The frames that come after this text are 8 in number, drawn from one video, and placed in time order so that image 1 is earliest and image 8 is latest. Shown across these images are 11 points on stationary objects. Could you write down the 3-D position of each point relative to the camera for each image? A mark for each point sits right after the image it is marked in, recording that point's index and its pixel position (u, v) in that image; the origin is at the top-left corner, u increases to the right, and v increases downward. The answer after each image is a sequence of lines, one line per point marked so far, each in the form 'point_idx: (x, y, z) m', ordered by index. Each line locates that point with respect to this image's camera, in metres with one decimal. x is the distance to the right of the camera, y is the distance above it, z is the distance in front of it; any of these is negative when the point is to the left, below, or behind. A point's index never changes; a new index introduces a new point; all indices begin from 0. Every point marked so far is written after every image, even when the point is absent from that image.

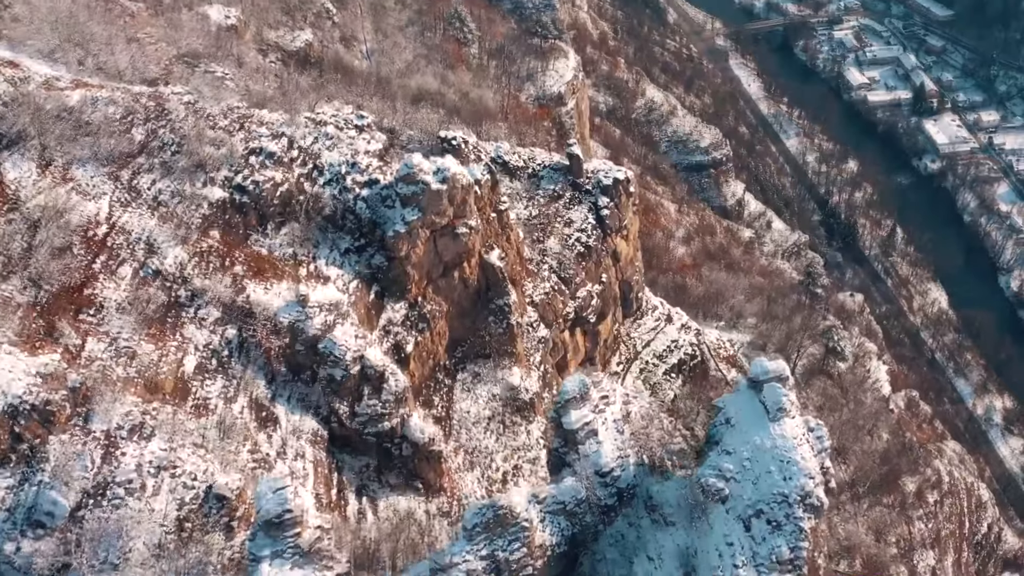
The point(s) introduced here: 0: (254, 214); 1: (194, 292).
0: (-4.6, +1.3, +17.3) m
1: (-5.1, -0.1, +15.4) m
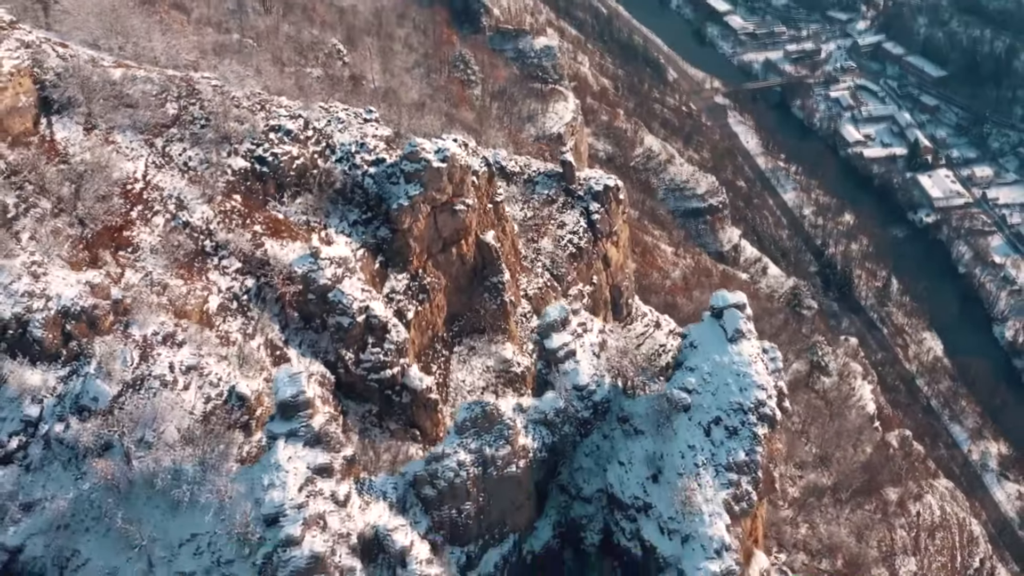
0: (-4.7, +2.1, +19.2) m
1: (-5.3, +0.8, +17.2) m
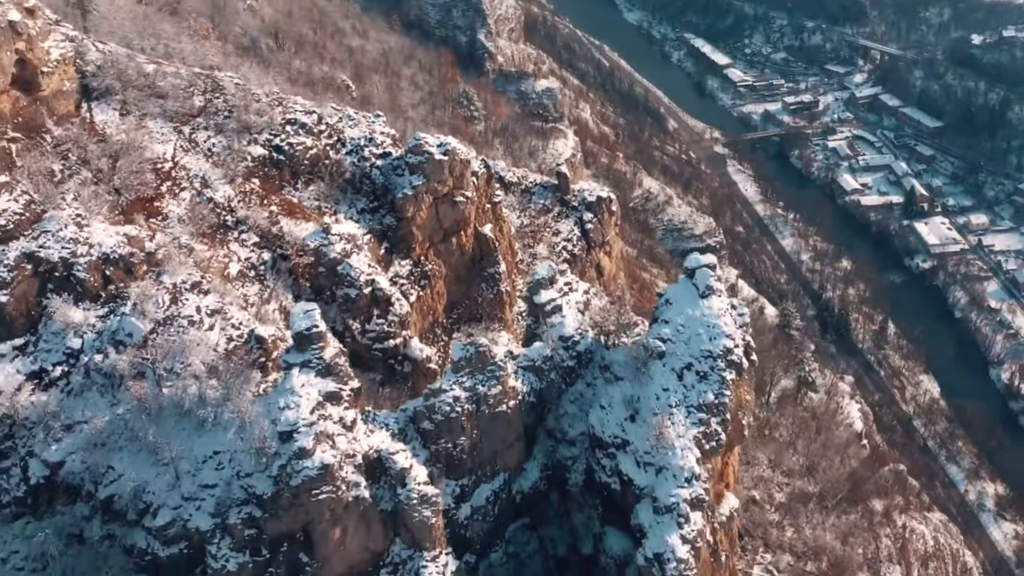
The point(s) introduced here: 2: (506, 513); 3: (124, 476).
0: (-4.8, +2.6, +20.9) m
1: (-5.4, +1.3, +18.9) m
2: (-0.1, -3.8, +16.4) m
3: (-5.7, -2.7, +14.2) m
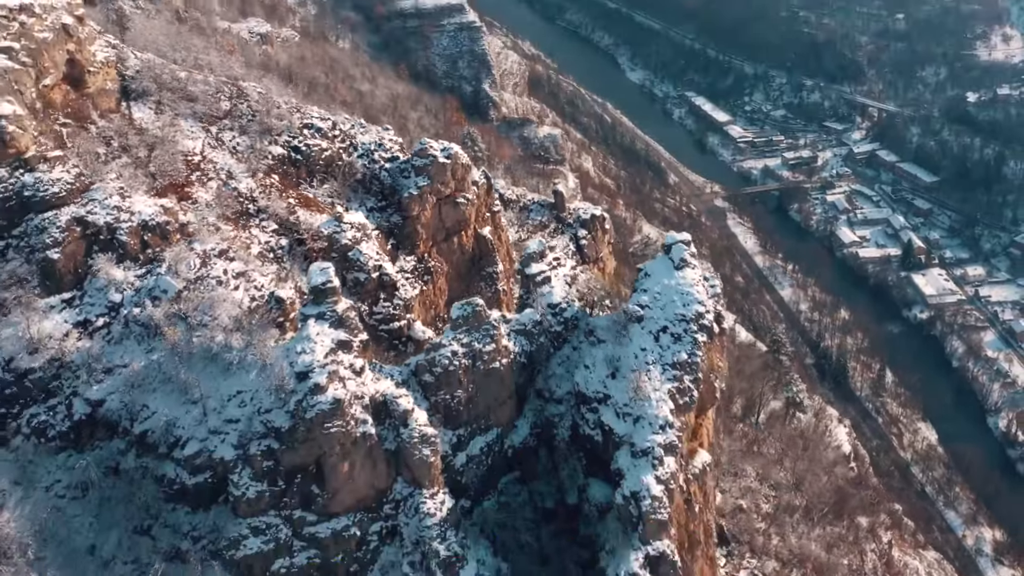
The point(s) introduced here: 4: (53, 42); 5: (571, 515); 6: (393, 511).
0: (-4.9, +2.8, +22.9) m
1: (-5.5, +1.8, +20.8) m
2: (-0.3, -3.3, +18.1) m
3: (-5.8, -2.0, +15.9) m
4: (-8.9, +4.8, +18.8) m
5: (+1.1, -4.3, +18.1) m
6: (-2.1, -3.8, +16.6) m
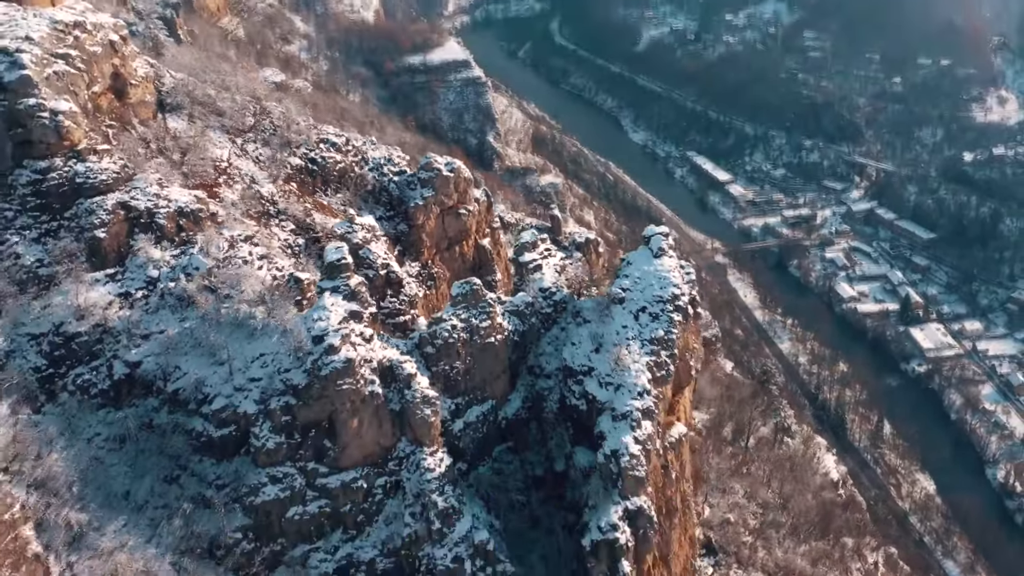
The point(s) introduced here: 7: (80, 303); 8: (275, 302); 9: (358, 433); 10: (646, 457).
0: (-5.0, +2.9, +25.2) m
1: (-5.5, +1.9, +23.0) m
2: (-0.4, -3.0, +19.9) m
3: (-6.0, -1.6, +17.9) m
4: (-9.0, +5.1, +21.2) m
5: (+0.9, -4.0, +19.9) m
6: (-2.2, -3.4, +18.4) m
7: (-8.1, -0.3, +18.0) m
8: (-4.6, -0.3, +18.6) m
9: (-2.8, -2.7, +17.9) m
10: (+2.5, -3.2, +18.4) m
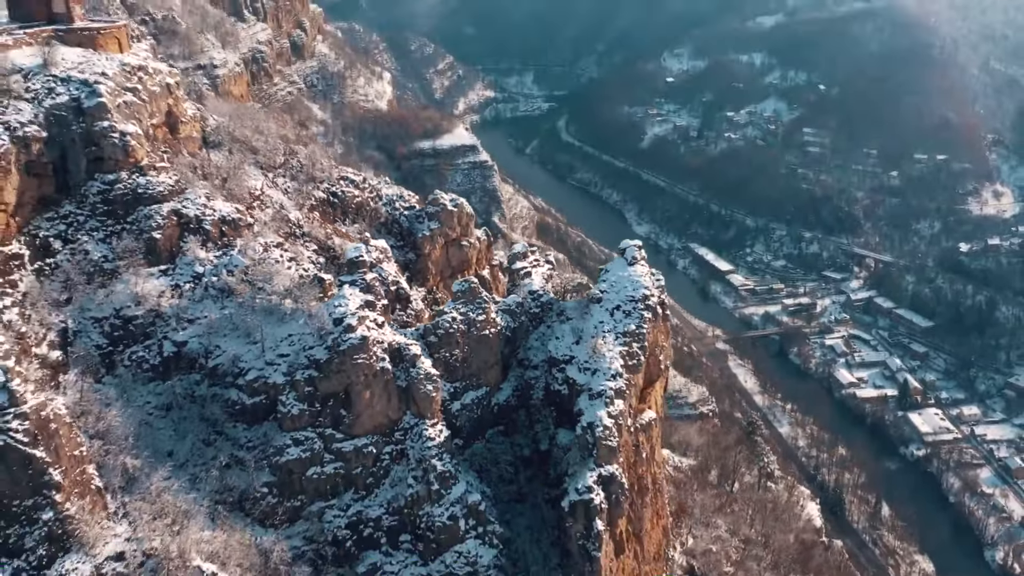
0: (-5.1, +2.3, +28.7) m
1: (-5.7, +1.6, +26.4) m
2: (-0.6, -3.1, +22.8) m
3: (-6.2, -1.3, +21.0) m
4: (-9.1, +5.0, +25.0) m
5: (+0.7, -4.0, +22.7) m
6: (-2.4, -3.3, +21.3) m
7: (-8.2, -0.1, +21.3) m
8: (-4.8, -0.2, +21.9) m
9: (-3.1, -2.5, +20.9) m
10: (+2.3, -3.1, +21.3) m
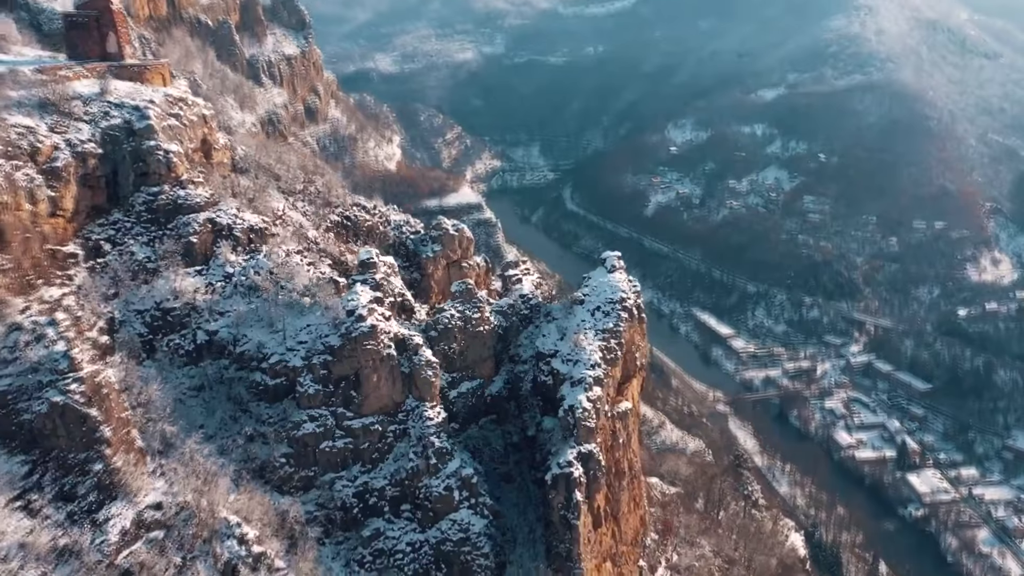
0: (-5.3, +1.9, +31.9) m
1: (-5.9, +1.3, +29.6) m
2: (-0.9, -3.2, +25.7) m
3: (-6.4, -1.2, +23.9) m
4: (-9.3, +4.8, +28.4) m
5: (+0.5, -4.1, +25.4) m
6: (-2.7, -3.2, +24.1) m
7: (-8.5, 0.0, +24.3) m
8: (-5.0, -0.1, +24.9) m
9: (-3.3, -2.4, +23.7) m
10: (+2.1, -3.1, +24.1) m
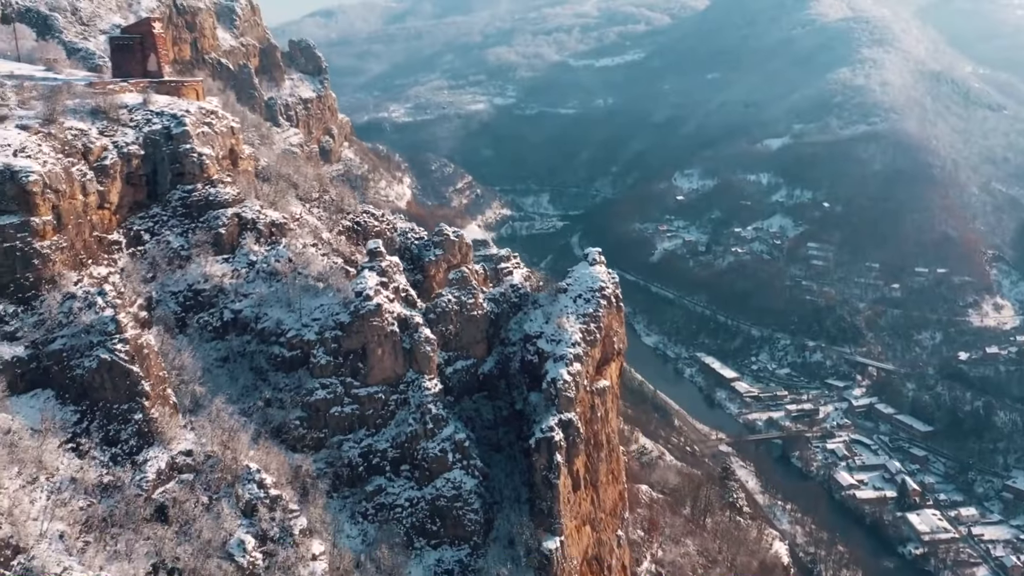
0: (-5.5, +1.9, +35.2) m
1: (-6.1, +1.5, +32.9) m
2: (-1.2, -2.8, +28.7) m
3: (-6.7, -0.8, +27.1) m
4: (-9.5, +5.1, +31.9) m
5: (+0.2, -3.8, +28.4) m
6: (-3.0, -2.8, +27.2) m
7: (-8.7, +0.5, +27.6) m
8: (-5.3, +0.2, +28.2) m
9: (-3.6, -2.0, +26.8) m
10: (+1.7, -2.8, +27.1) m
